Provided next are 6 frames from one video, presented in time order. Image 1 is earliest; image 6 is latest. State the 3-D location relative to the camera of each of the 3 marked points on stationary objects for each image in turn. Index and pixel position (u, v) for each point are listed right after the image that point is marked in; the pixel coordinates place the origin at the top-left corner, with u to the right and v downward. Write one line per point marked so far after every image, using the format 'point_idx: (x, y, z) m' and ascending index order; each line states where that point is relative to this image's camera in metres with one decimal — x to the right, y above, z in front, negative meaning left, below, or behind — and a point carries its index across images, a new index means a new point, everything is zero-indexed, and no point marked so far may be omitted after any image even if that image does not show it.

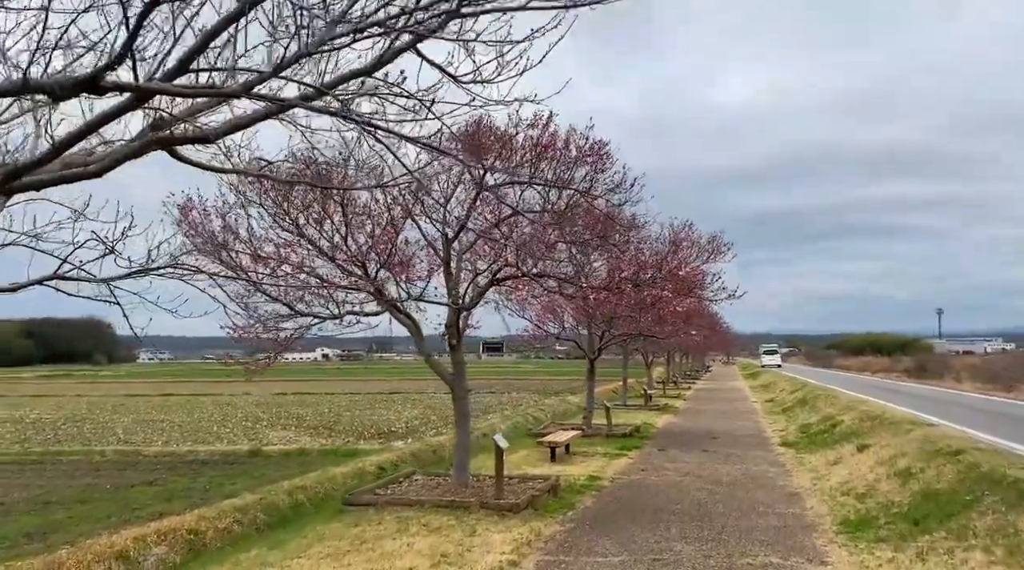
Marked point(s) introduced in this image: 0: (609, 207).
0: (+1.1, +0.9, +10.6) m
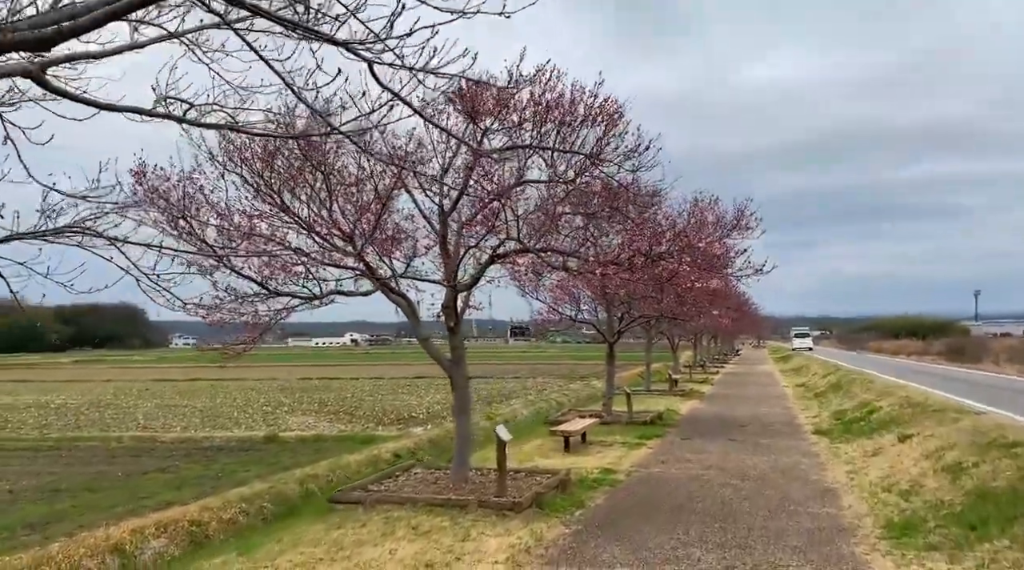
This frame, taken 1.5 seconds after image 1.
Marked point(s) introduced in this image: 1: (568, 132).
0: (+1.2, +1.2, +9.6) m
1: (+0.6, +1.6, +9.4) m
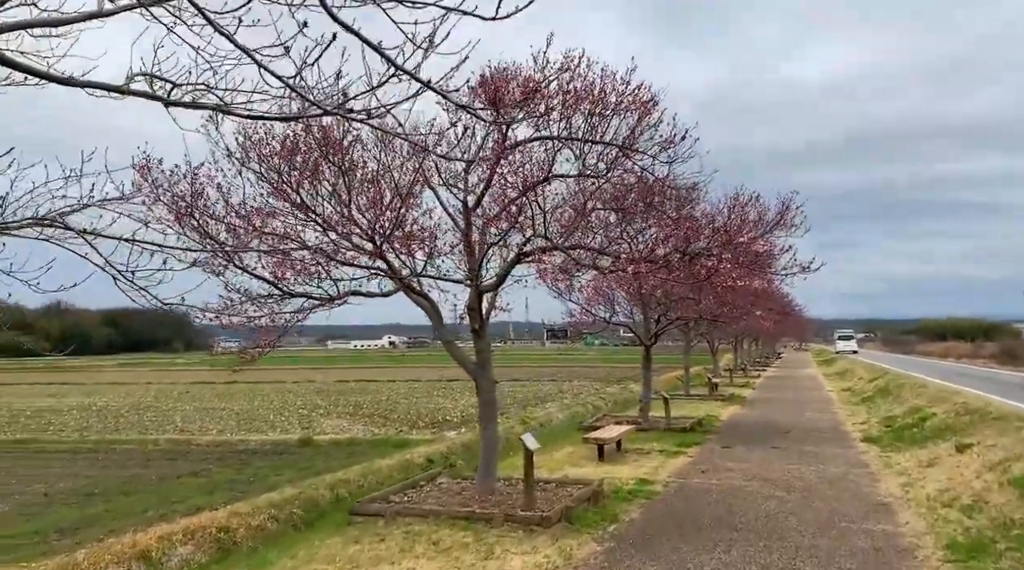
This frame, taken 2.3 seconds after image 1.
0: (+1.4, +1.2, +9.0) m
1: (+0.9, +1.6, +8.8) m
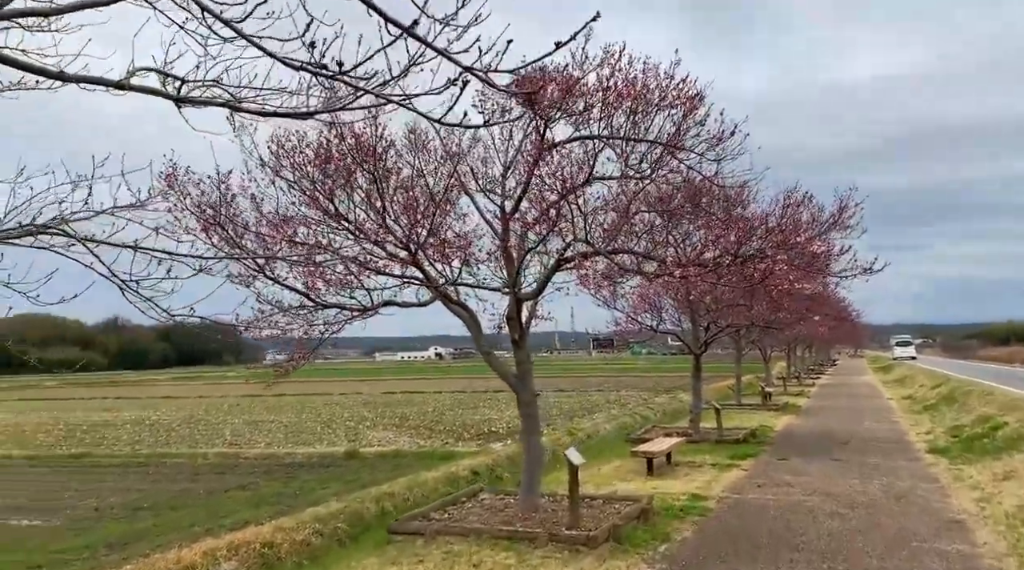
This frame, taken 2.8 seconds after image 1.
0: (+1.8, +1.2, +8.5) m
1: (+1.2, +1.6, +8.4) m
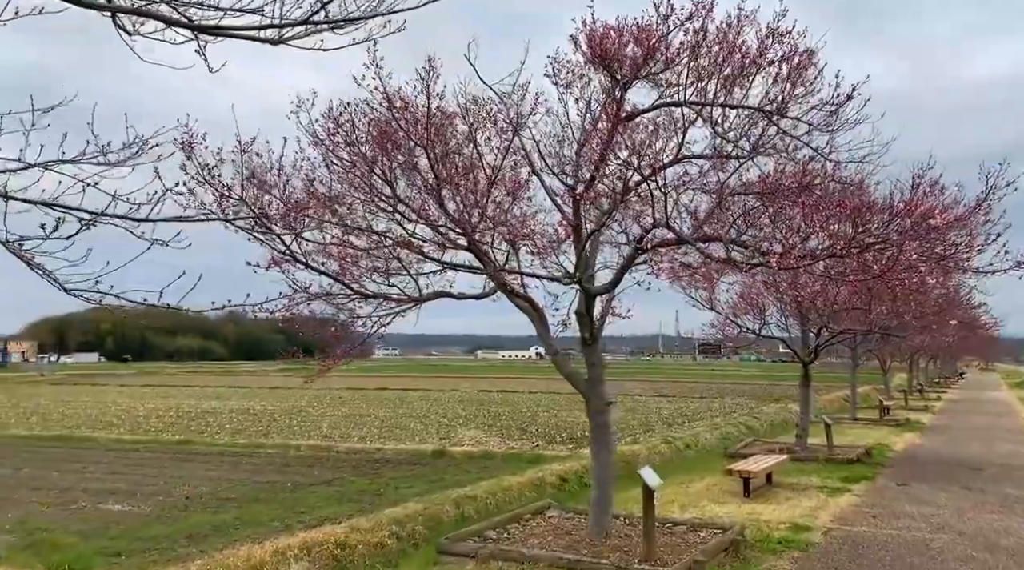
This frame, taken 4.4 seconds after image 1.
0: (+2.4, +1.2, +7.2) m
1: (+1.8, +1.6, +7.1) m
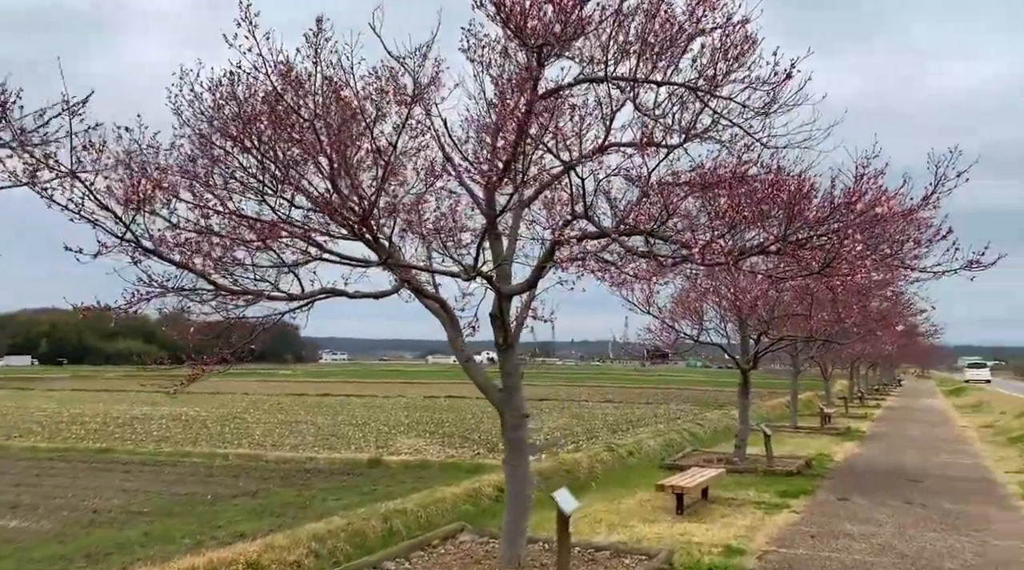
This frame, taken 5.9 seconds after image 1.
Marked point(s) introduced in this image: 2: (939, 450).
0: (+1.7, +1.2, +6.4) m
1: (+1.1, +1.6, +6.4) m
2: (+9.5, -3.6, +19.8) m
